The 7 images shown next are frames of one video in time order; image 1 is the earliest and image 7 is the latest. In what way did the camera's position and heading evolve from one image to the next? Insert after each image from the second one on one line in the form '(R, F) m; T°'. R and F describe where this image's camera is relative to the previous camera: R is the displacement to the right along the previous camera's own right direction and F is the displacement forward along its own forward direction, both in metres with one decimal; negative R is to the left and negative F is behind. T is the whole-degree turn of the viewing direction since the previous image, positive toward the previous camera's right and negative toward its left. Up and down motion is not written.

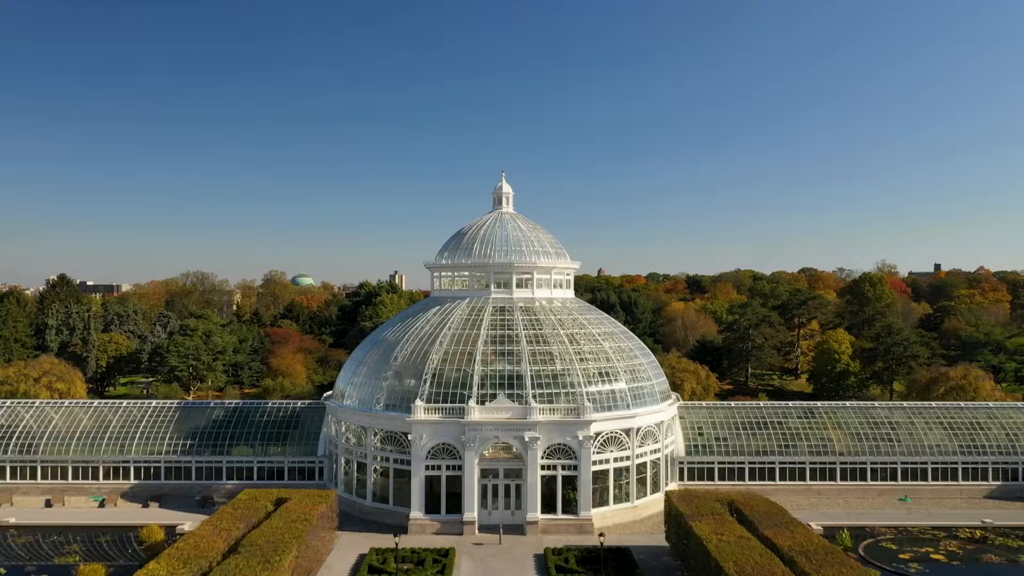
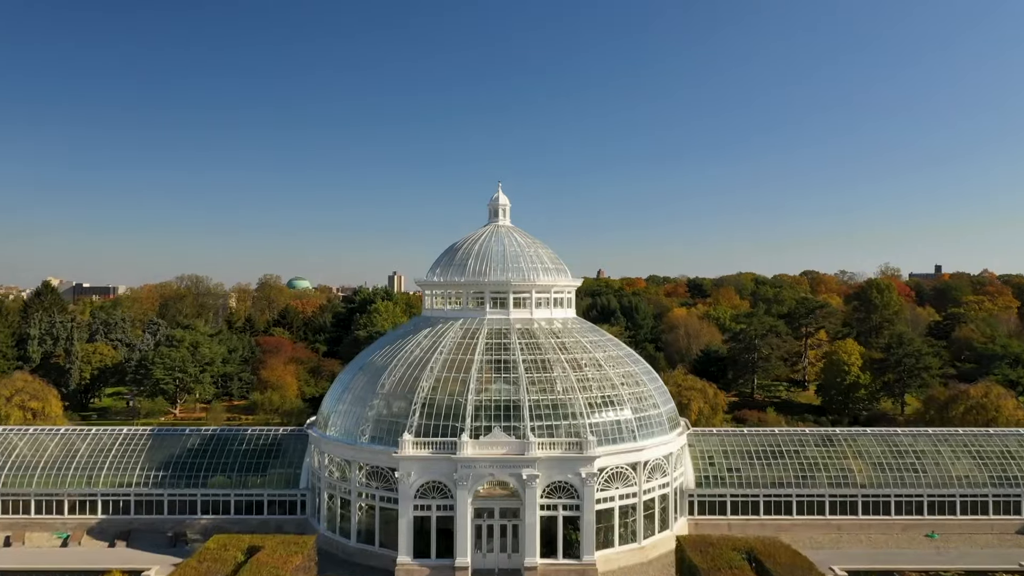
(+0.1, +1.9) m; 0°
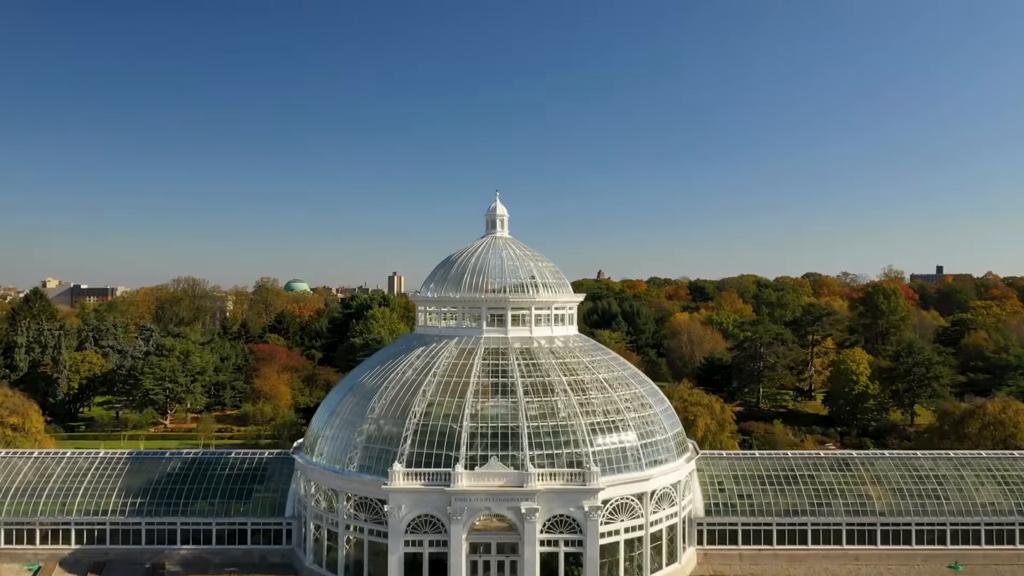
(+0.1, +1.4) m; 0°
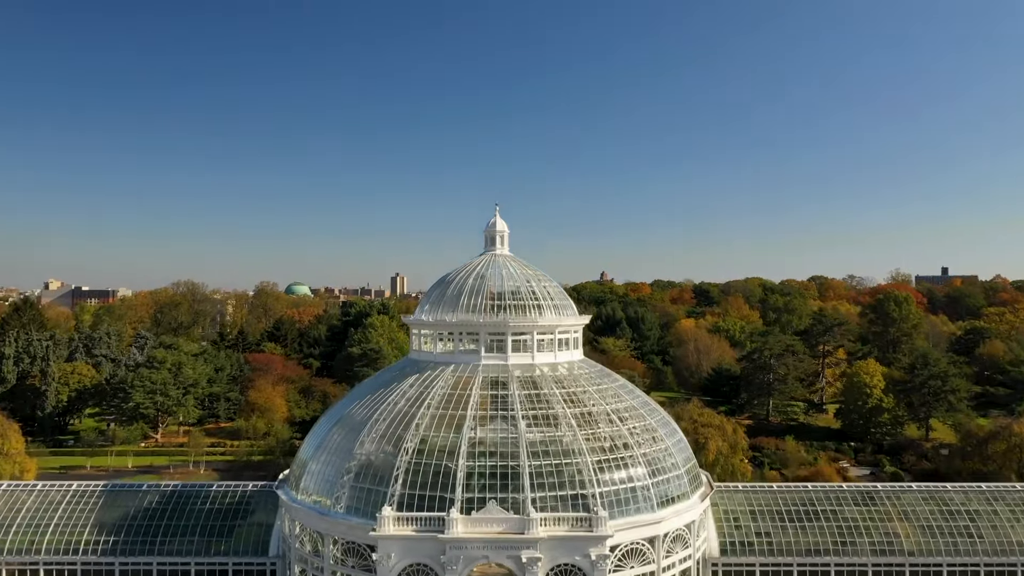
(+0.1, +1.6) m; 0°
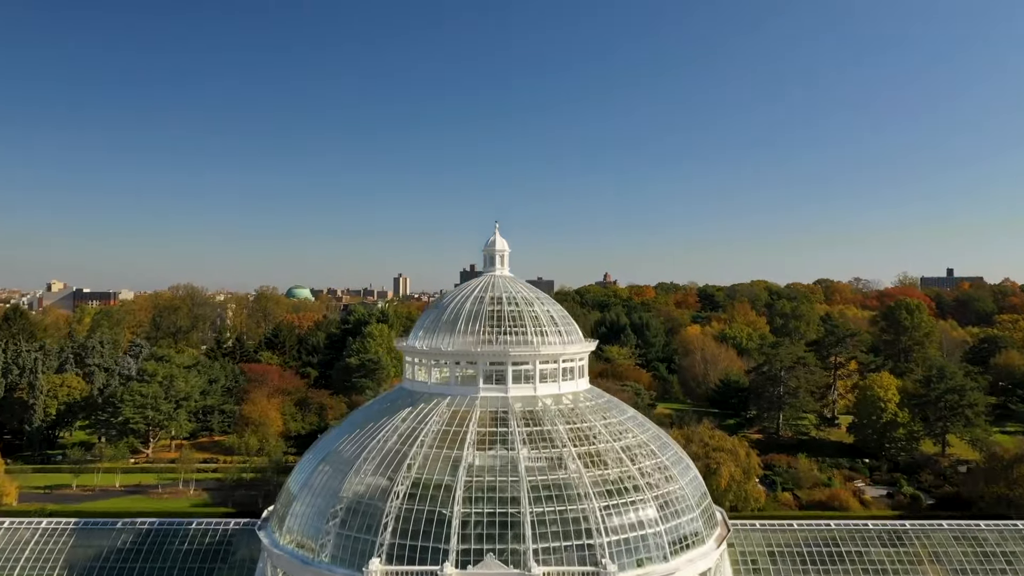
(+0.1, +1.6) m; 0°
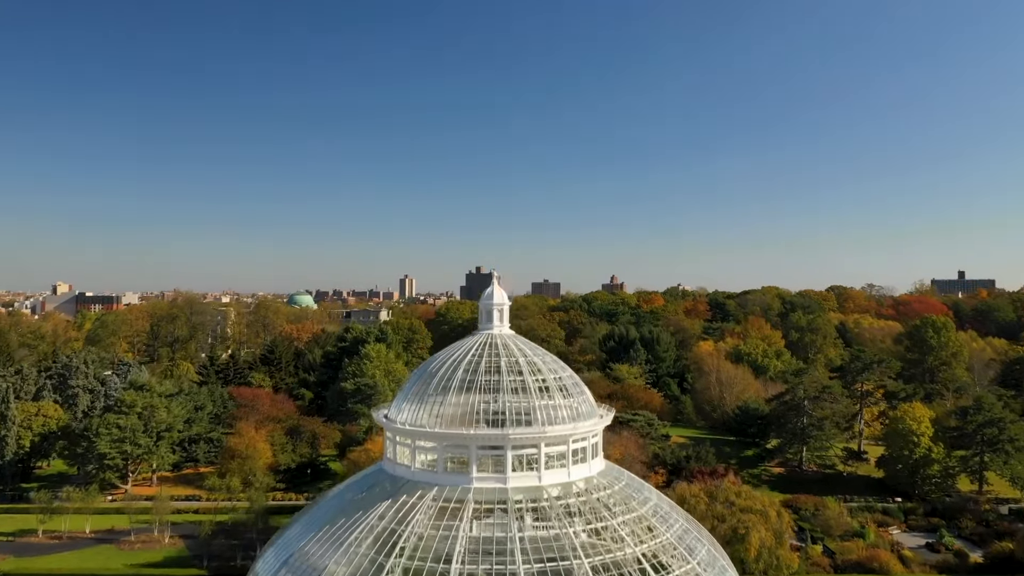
(+0.1, +3.4) m; -1°
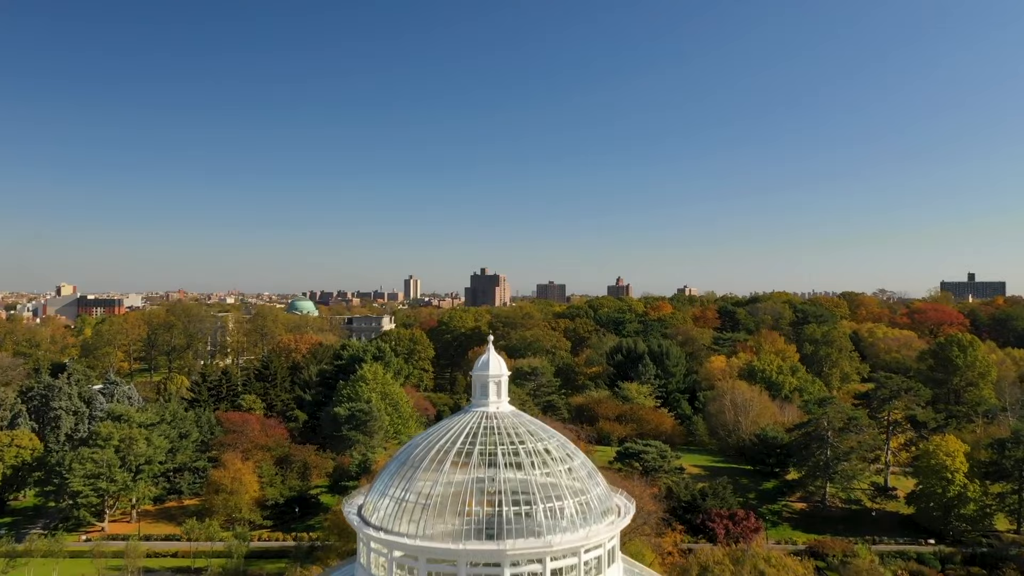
(+0.1, +3.1) m; 0°
